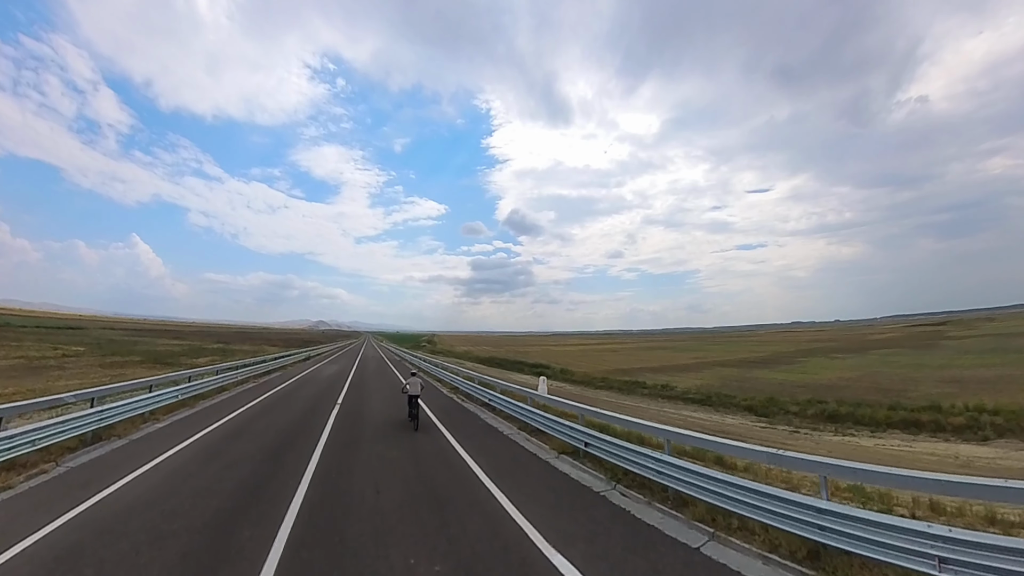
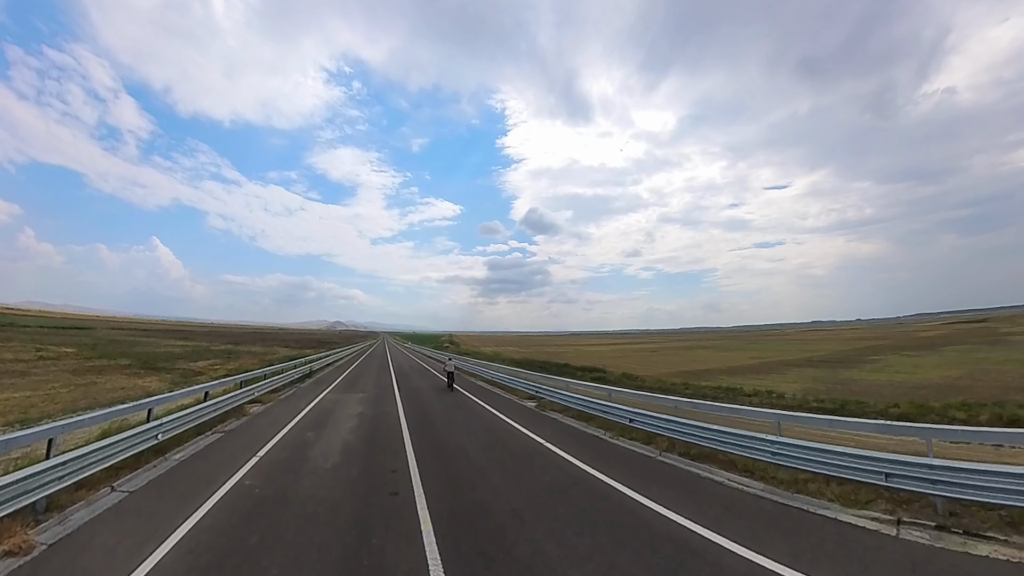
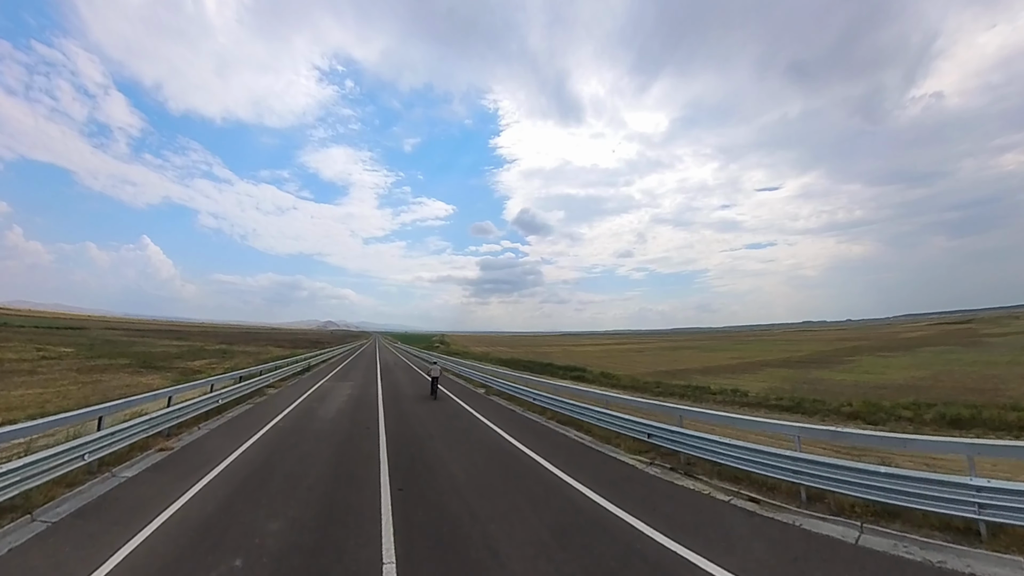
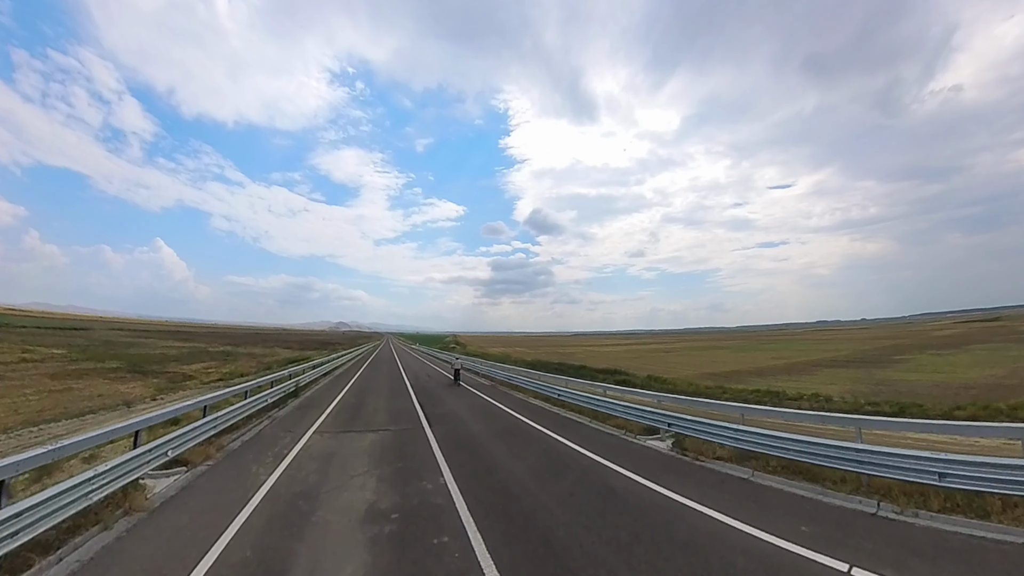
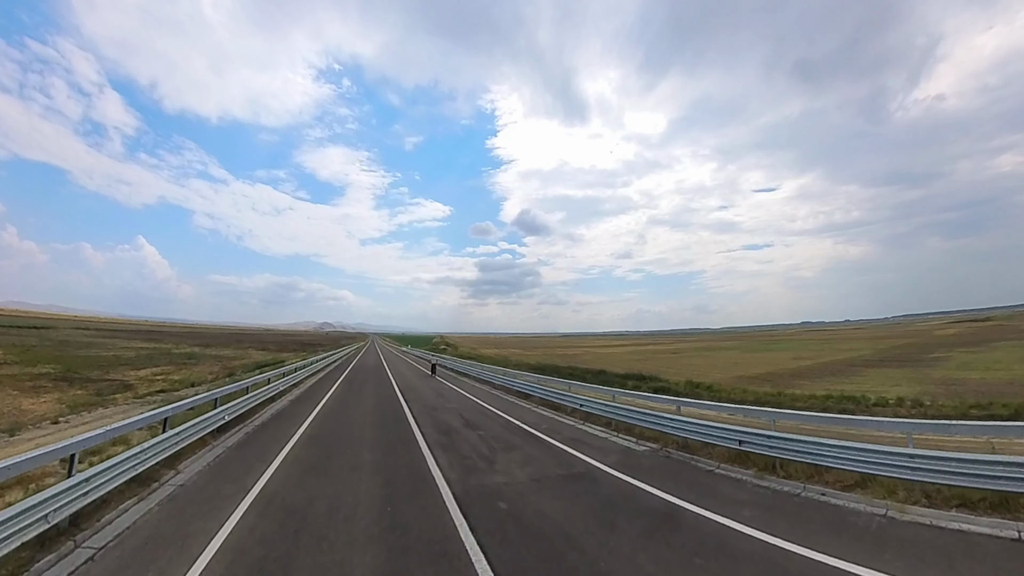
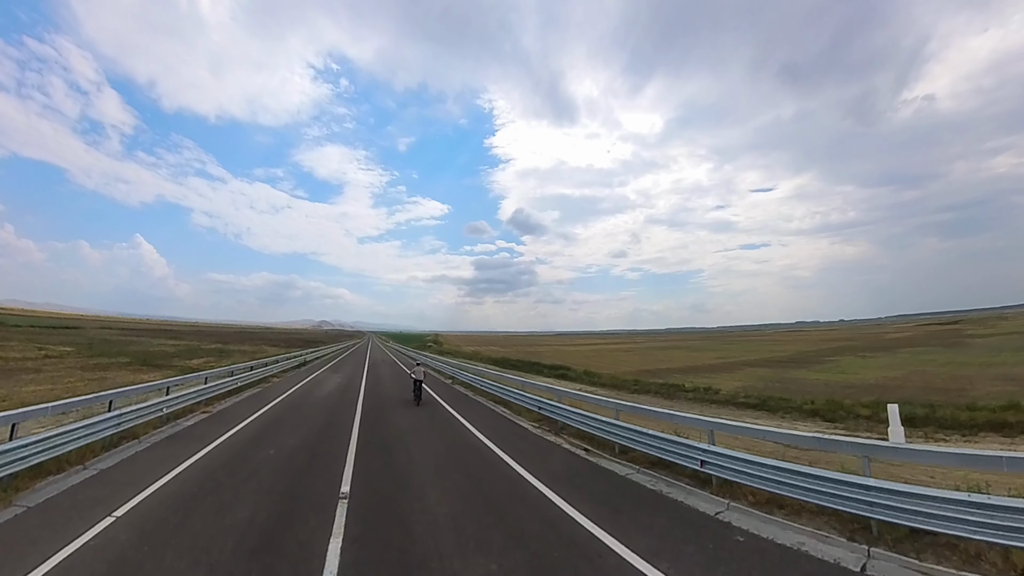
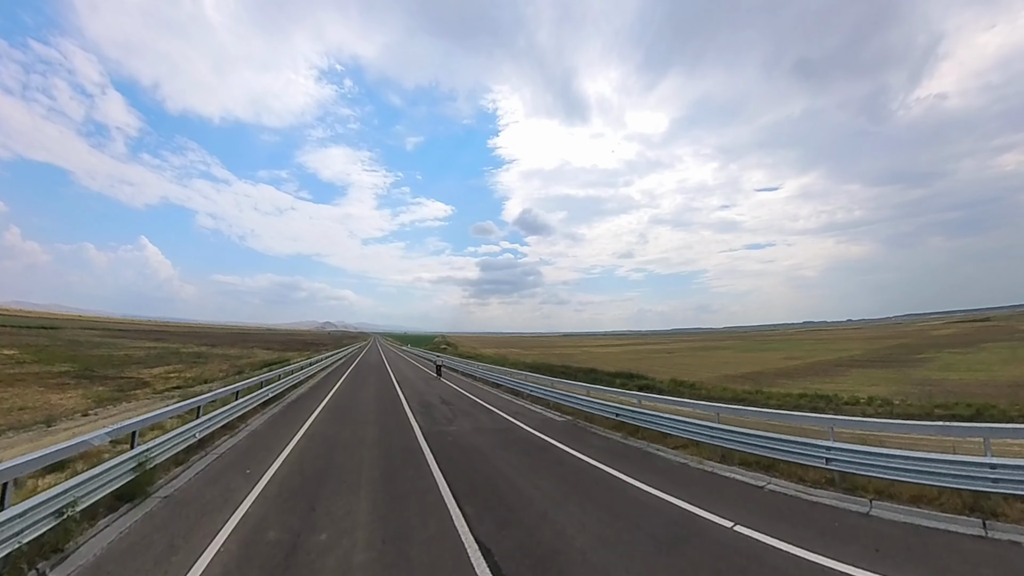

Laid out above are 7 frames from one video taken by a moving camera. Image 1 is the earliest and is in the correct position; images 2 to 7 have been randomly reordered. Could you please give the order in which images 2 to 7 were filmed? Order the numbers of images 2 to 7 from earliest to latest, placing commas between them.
6, 3, 2, 4, 7, 5
